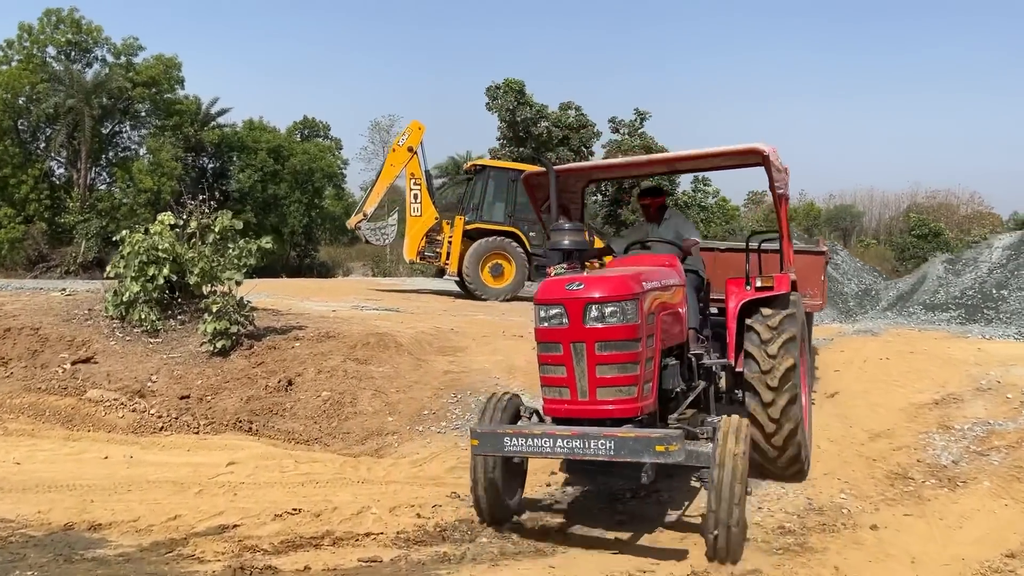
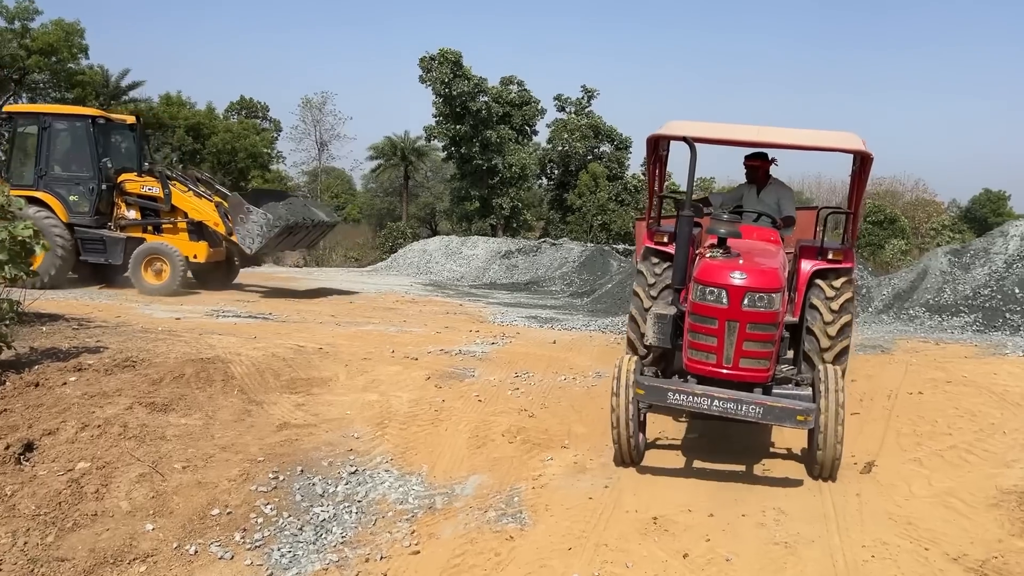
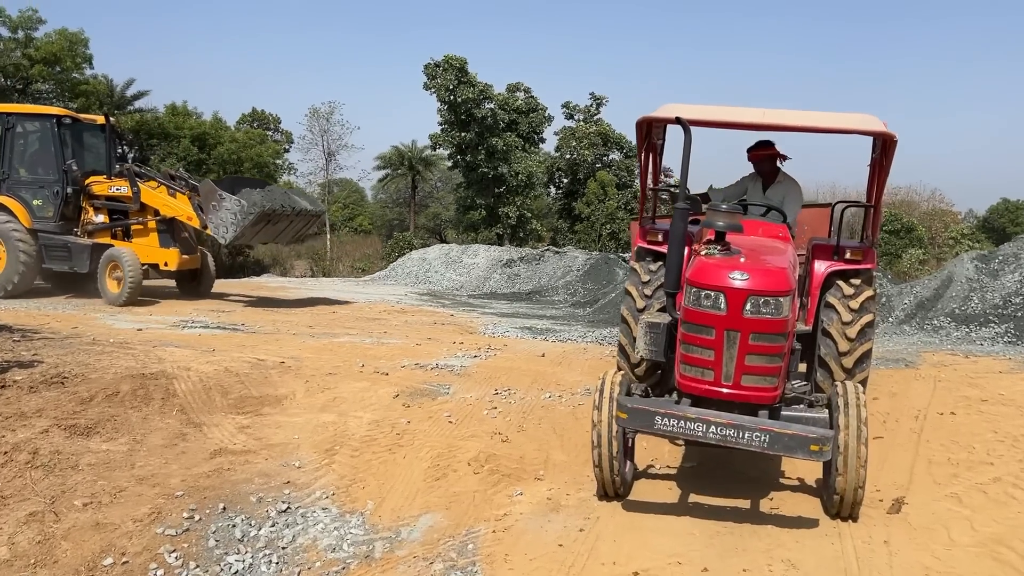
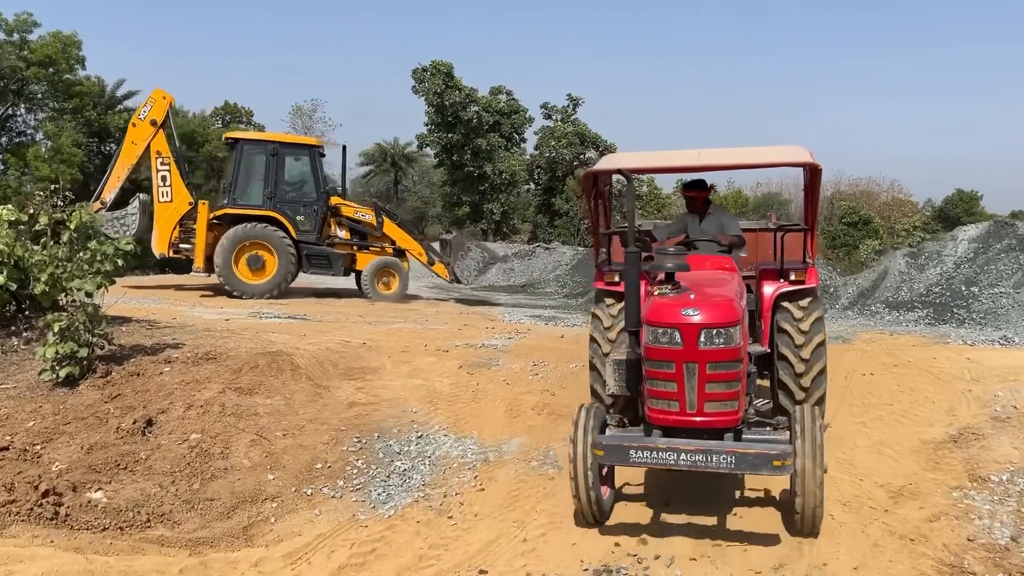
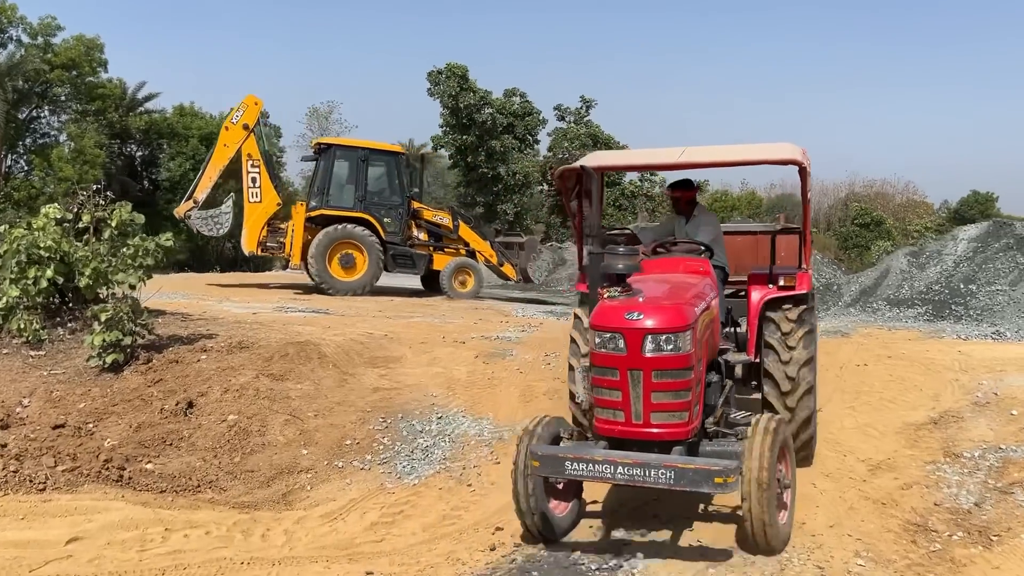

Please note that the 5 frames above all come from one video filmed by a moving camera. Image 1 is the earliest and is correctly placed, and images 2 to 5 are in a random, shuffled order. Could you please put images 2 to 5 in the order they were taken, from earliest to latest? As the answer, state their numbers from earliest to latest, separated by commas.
5, 4, 2, 3
